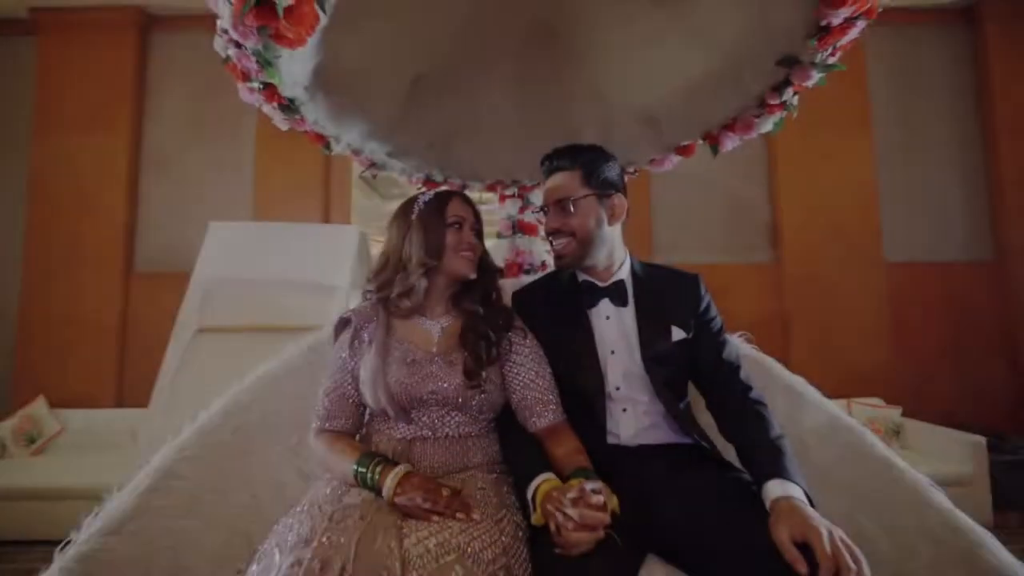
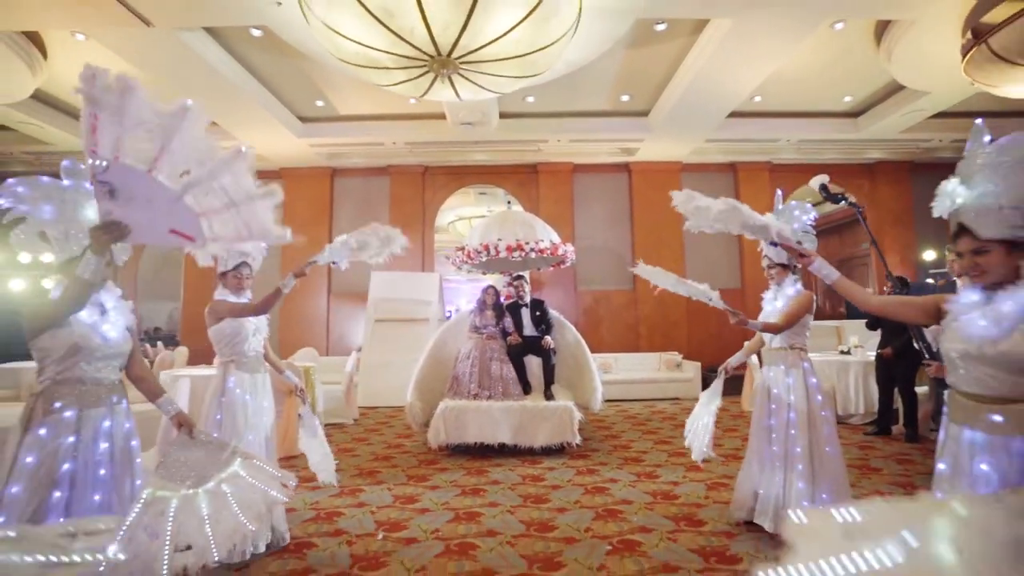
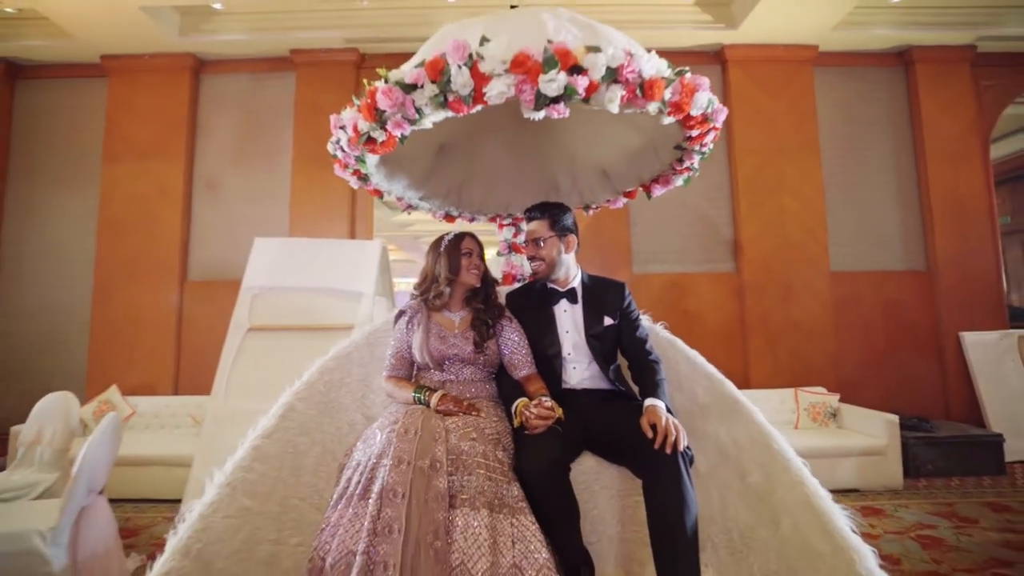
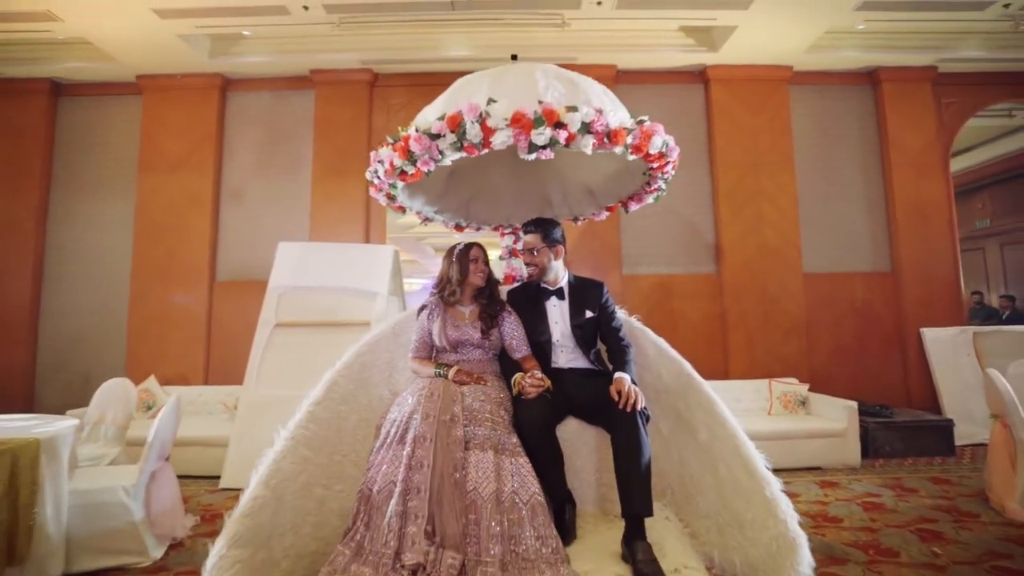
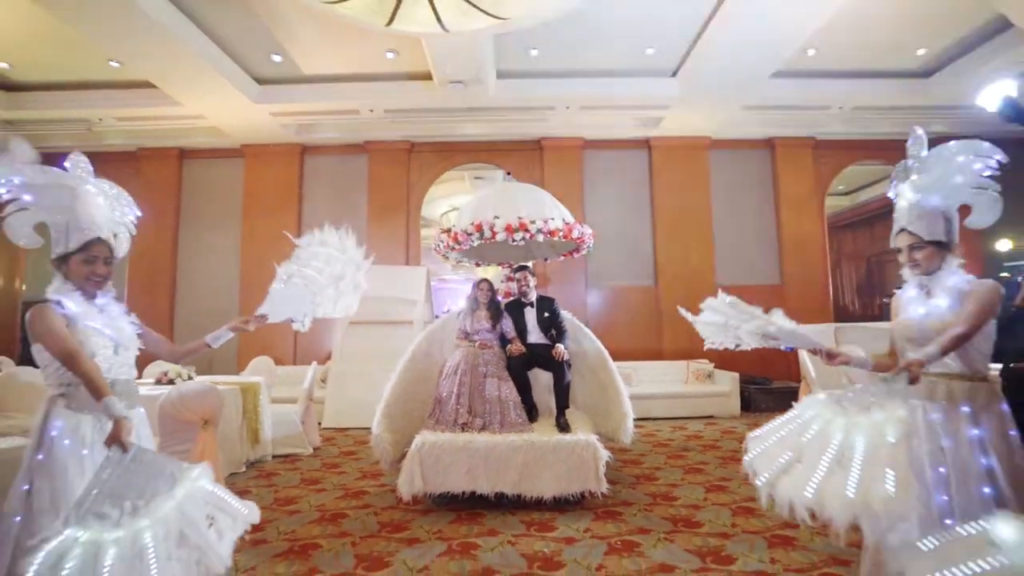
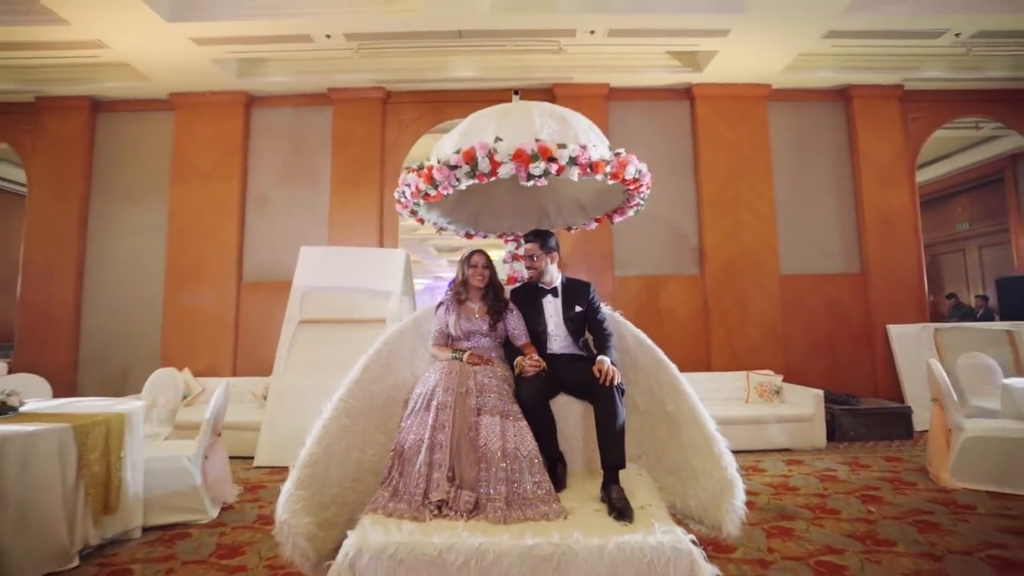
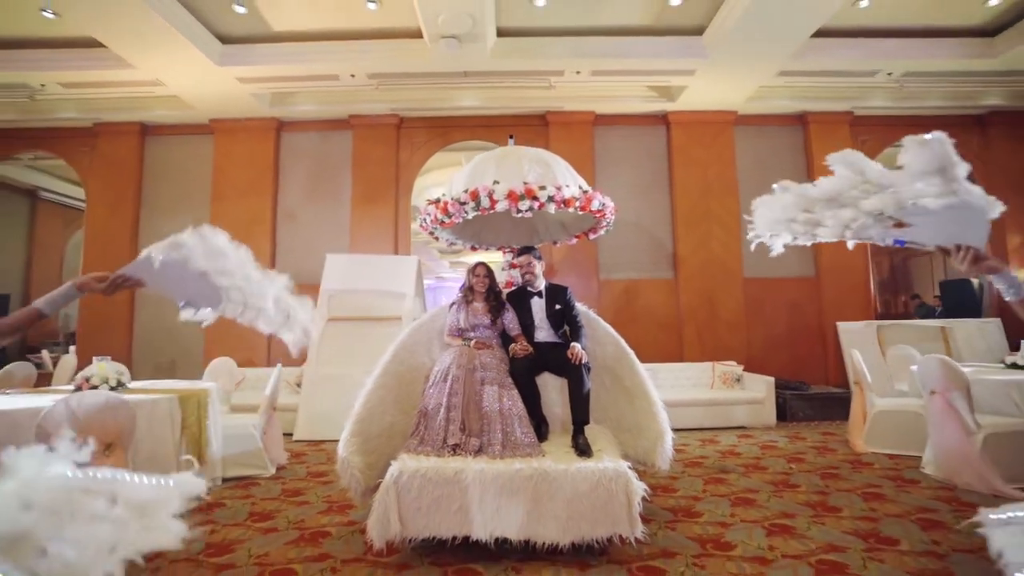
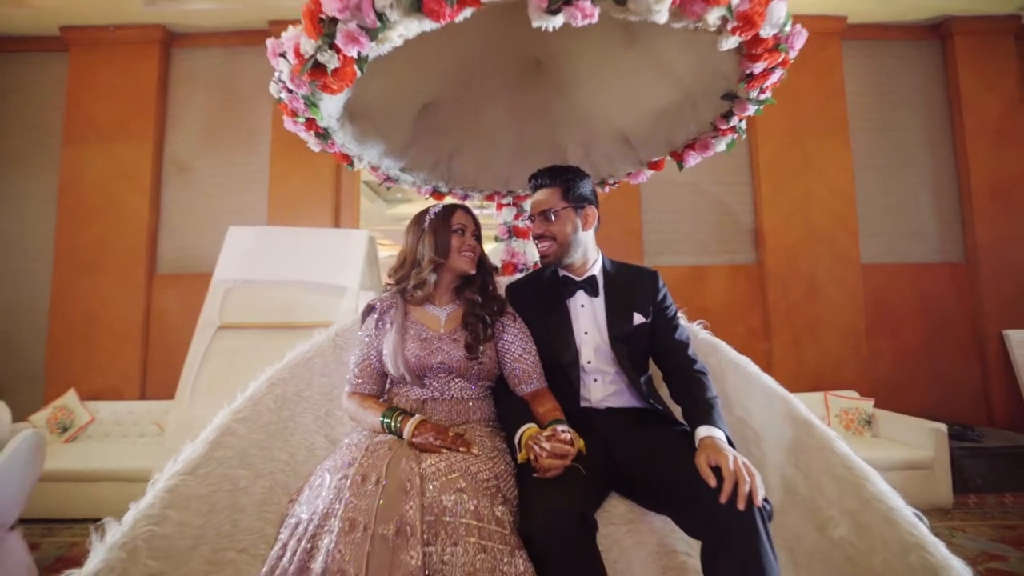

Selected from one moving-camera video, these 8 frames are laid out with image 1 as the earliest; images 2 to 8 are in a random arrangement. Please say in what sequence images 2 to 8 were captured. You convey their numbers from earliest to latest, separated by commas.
8, 3, 4, 6, 7, 5, 2
